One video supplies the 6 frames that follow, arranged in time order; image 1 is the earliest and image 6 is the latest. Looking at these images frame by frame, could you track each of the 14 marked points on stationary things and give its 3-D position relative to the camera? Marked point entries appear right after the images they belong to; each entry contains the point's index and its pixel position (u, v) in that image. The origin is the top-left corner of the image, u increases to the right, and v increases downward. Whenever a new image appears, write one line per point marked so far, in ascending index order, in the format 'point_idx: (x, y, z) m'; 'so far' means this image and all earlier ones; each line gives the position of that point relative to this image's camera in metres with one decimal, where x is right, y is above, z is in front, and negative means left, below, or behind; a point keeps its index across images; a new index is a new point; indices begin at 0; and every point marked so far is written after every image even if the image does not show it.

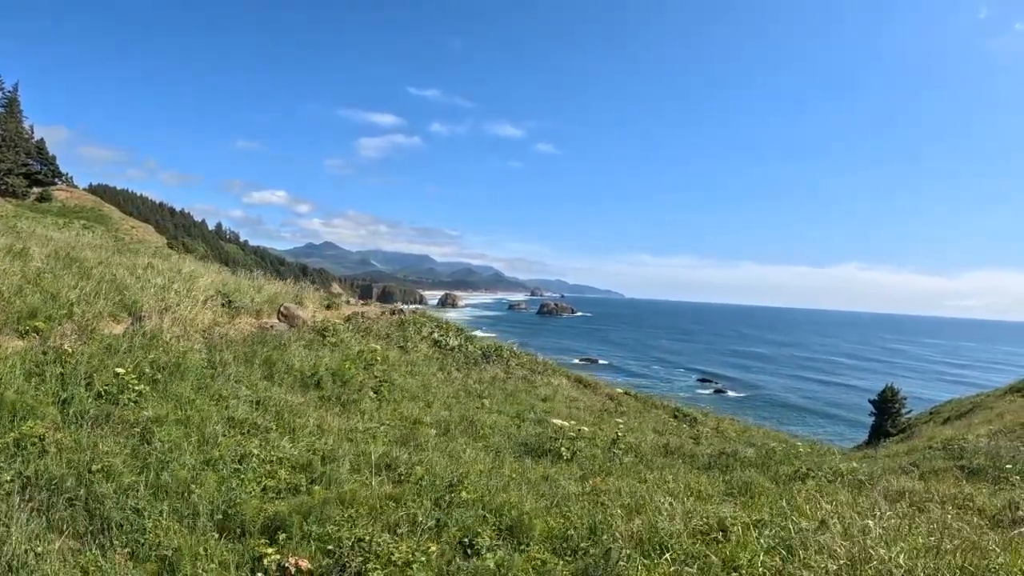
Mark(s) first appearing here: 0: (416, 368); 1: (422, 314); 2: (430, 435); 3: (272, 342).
0: (-1.6, -1.4, +9.2) m
1: (-2.2, -0.6, +12.9) m
2: (-0.9, -1.7, +6.1) m
3: (-3.4, -0.7, +7.5) m
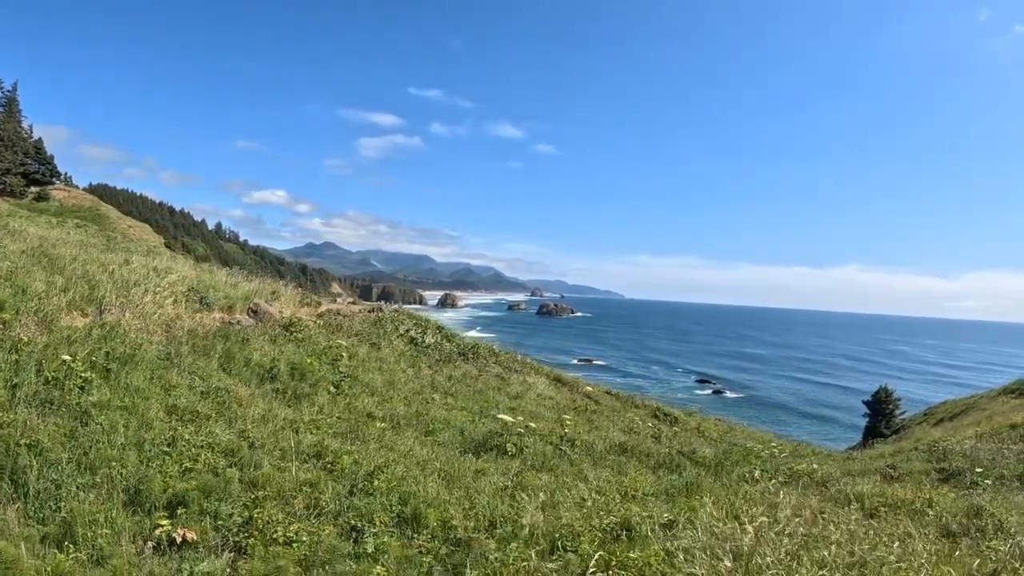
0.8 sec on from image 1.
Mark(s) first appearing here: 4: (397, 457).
0: (-2.2, -1.3, +9.4) m
1: (-2.7, -0.6, +13.1) m
2: (-1.5, -1.7, +6.3) m
3: (-4.0, -0.7, +7.7) m
4: (-1.1, -1.7, +5.2) m
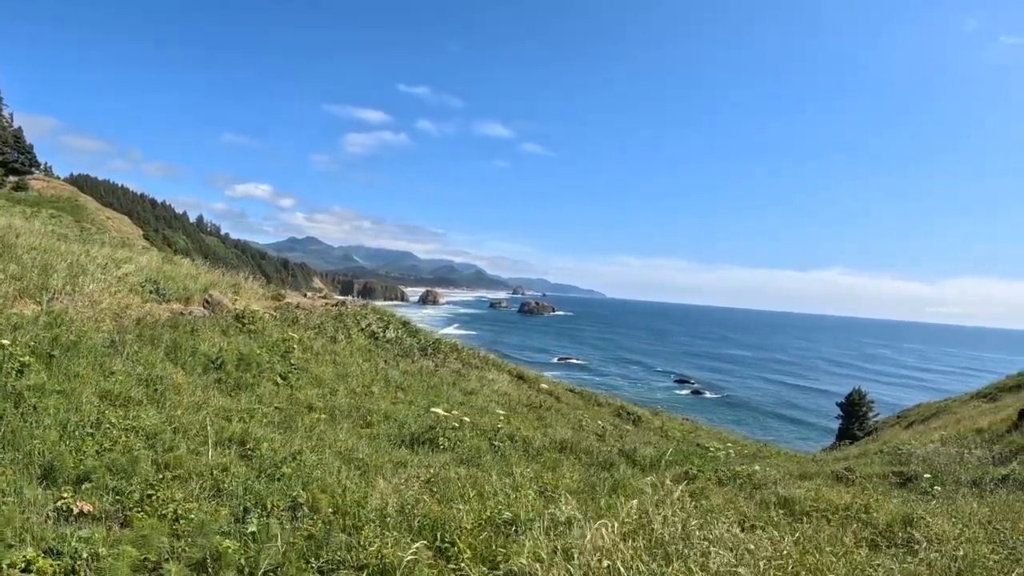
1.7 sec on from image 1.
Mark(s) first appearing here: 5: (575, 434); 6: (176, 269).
0: (-3.1, -1.3, +9.6) m
1: (-3.6, -0.5, +13.3) m
2: (-2.4, -1.6, +6.5) m
3: (-4.8, -0.6, +7.9) m
4: (-1.9, -1.6, +5.4) m
5: (+1.1, -2.5, +9.4) m
6: (-6.7, +0.4, +10.8) m
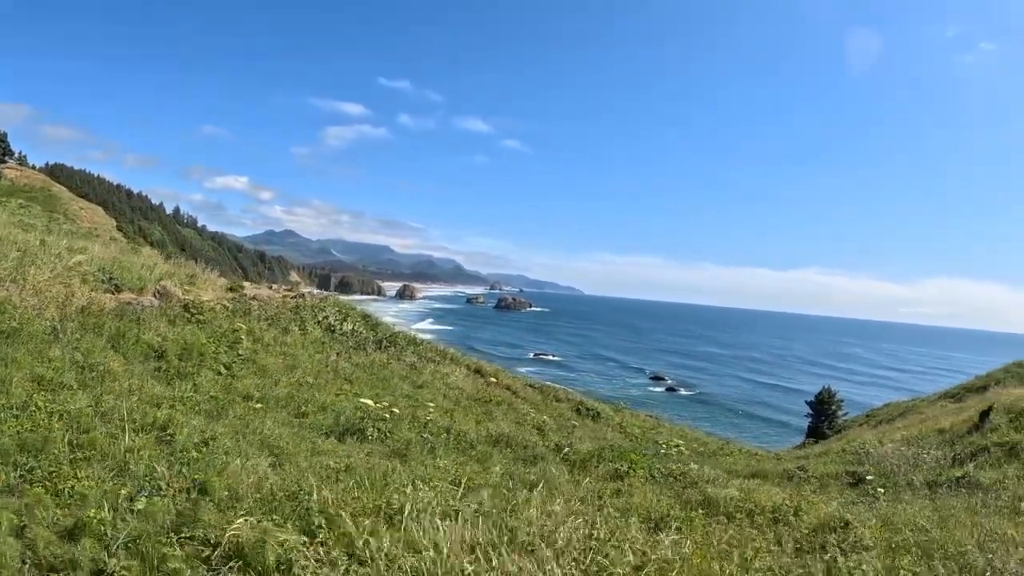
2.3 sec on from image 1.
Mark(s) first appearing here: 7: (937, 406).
0: (-4.1, -1.1, +9.9) m
1: (-4.7, -0.3, +13.6) m
2: (-3.4, -1.5, +6.8) m
3: (-5.8, -0.4, +8.2) m
4: (-2.9, -1.5, +5.8) m
5: (+0.1, -2.4, +9.8) m
6: (-7.8, +0.6, +11.0) m
7: (+15.2, -4.2, +19.3) m
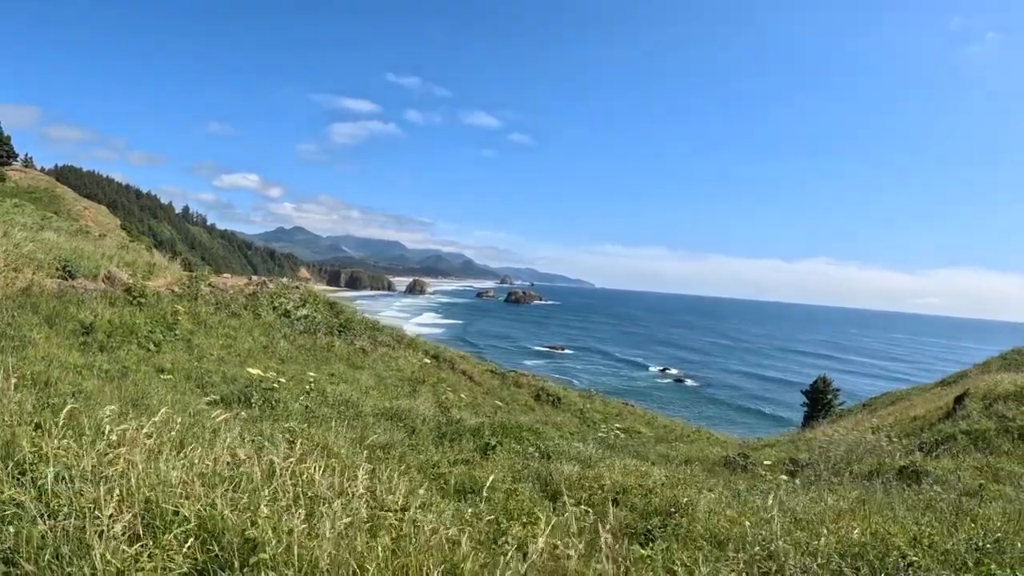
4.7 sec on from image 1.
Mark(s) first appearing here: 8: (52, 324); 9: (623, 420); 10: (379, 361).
0: (-5.6, -0.9, +10.7) m
1: (-5.9, 0.0, +14.4) m
2: (-5.1, -1.2, +7.5) m
3: (-7.4, -0.2, +9.0) m
4: (-4.7, -1.3, +6.4) m
5: (-1.4, -2.1, +10.2) m
6: (-9.2, +0.9, +11.9) m
7: (+14.4, -3.7, +18.7) m
8: (-7.0, -0.6, +8.1) m
9: (+3.3, -4.0, +16.1) m
10: (-3.0, -1.7, +12.1) m
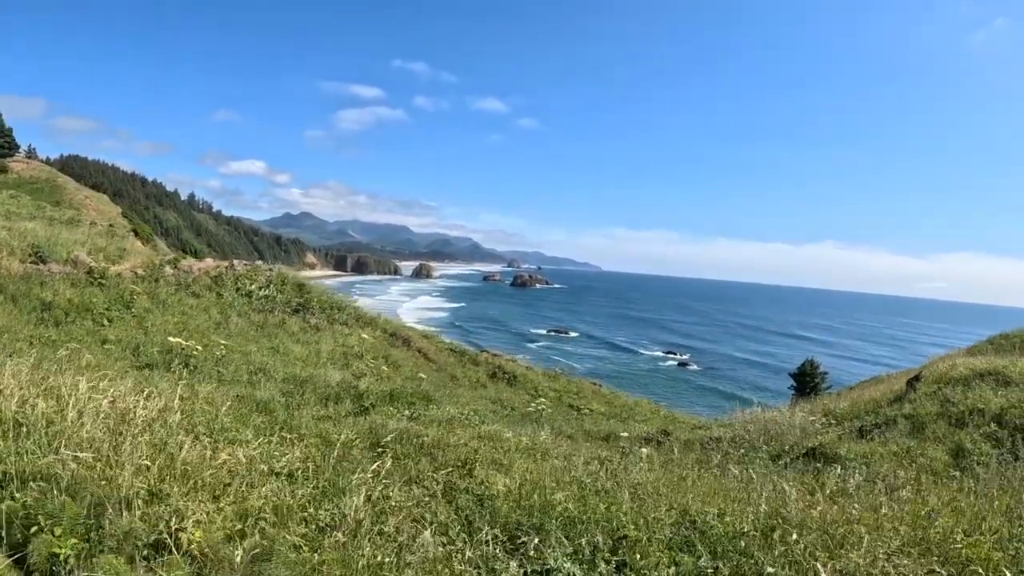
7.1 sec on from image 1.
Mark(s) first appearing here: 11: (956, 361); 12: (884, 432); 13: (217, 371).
0: (-7.2, -0.5, +11.9) m
1: (-7.3, +0.5, +15.6) m
2: (-6.9, -0.9, +8.7) m
3: (-9.1, +0.2, +10.3) m
4: (-6.5, -1.0, +7.6) m
5: (-3.0, -1.8, +11.2) m
6: (-10.7, +1.3, +13.3) m
7: (+13.2, -3.1, +18.7) m
8: (-8.7, -0.2, +9.4) m
9: (+2.1, -3.4, +16.8) m
10: (-4.5, -1.2, +13.1) m
11: (+13.8, -2.3, +16.6) m
12: (+8.8, -3.4, +12.7) m
13: (-4.7, -1.4, +8.5) m
